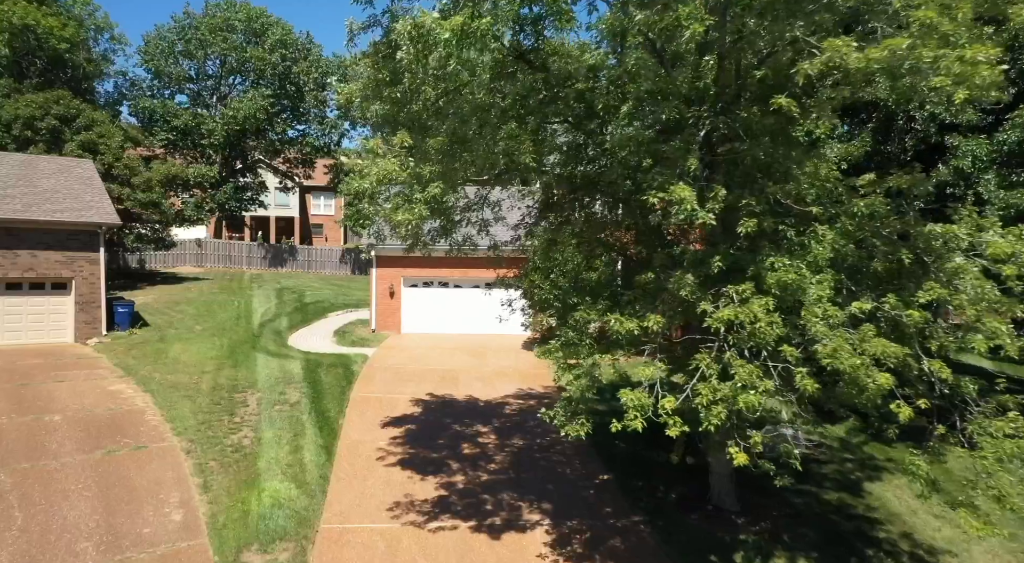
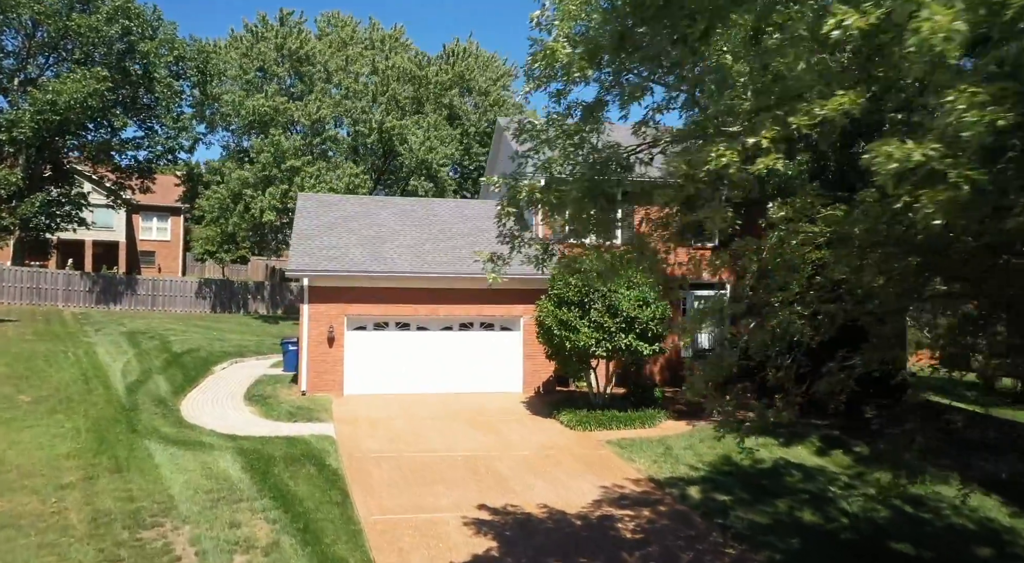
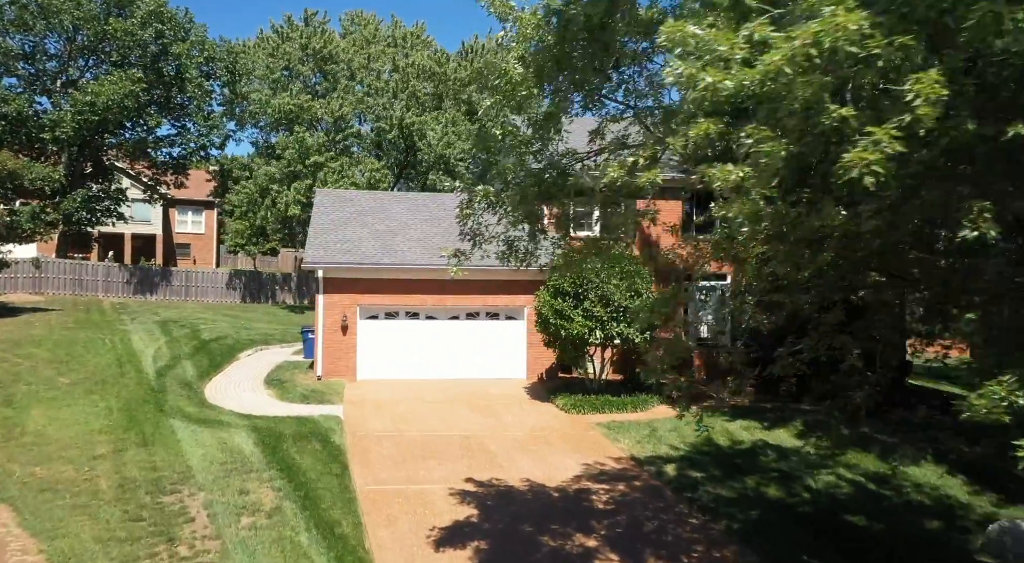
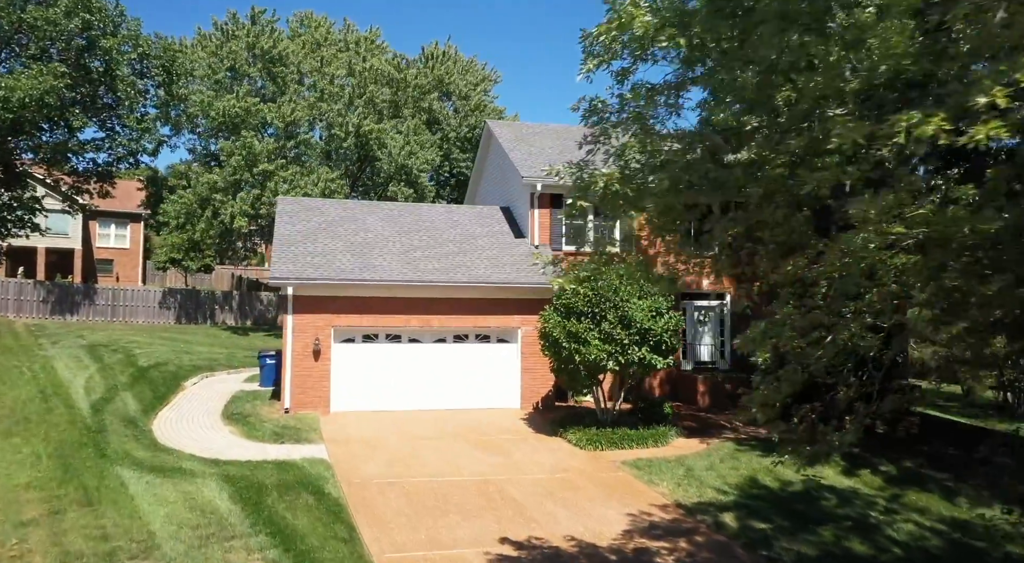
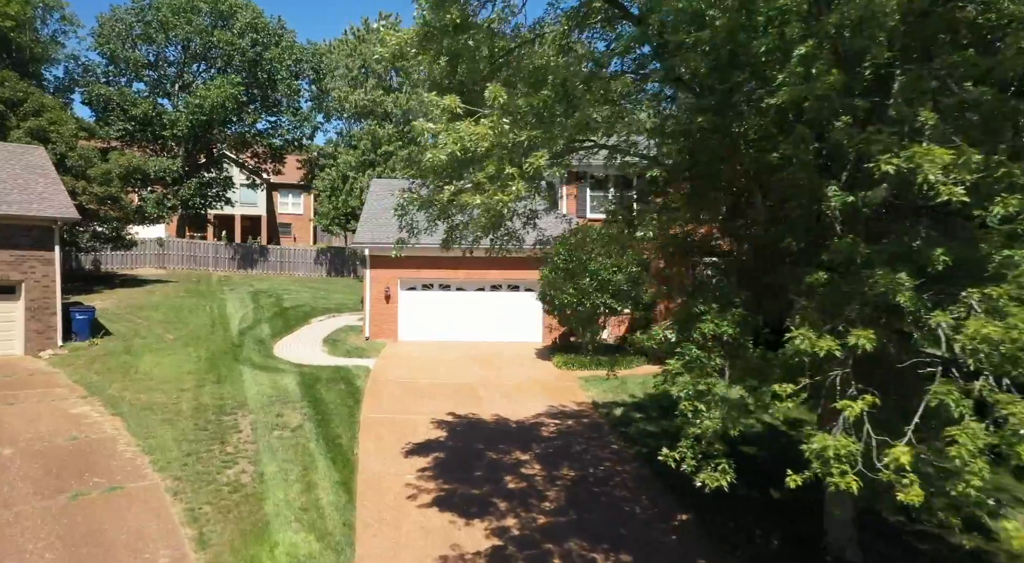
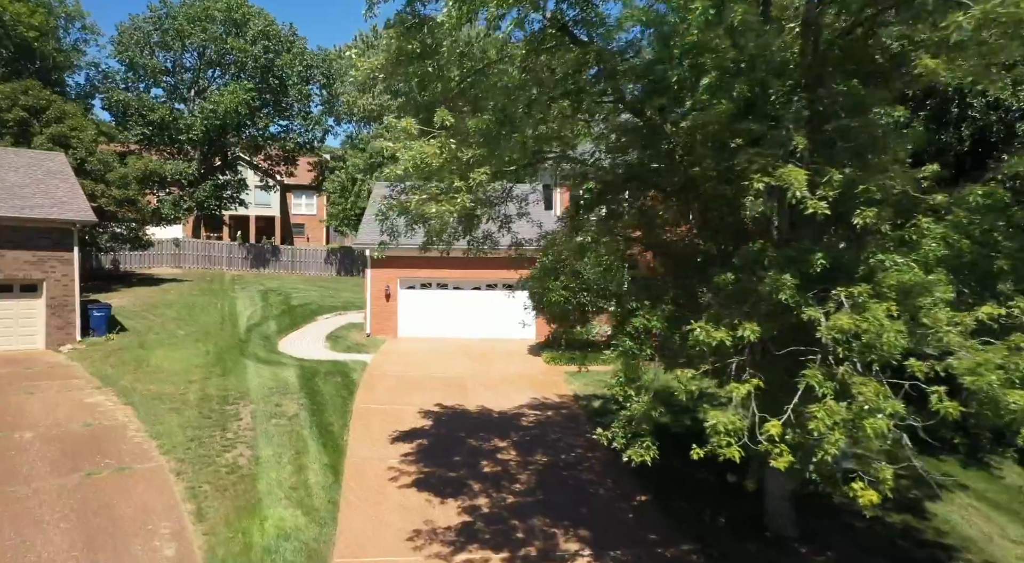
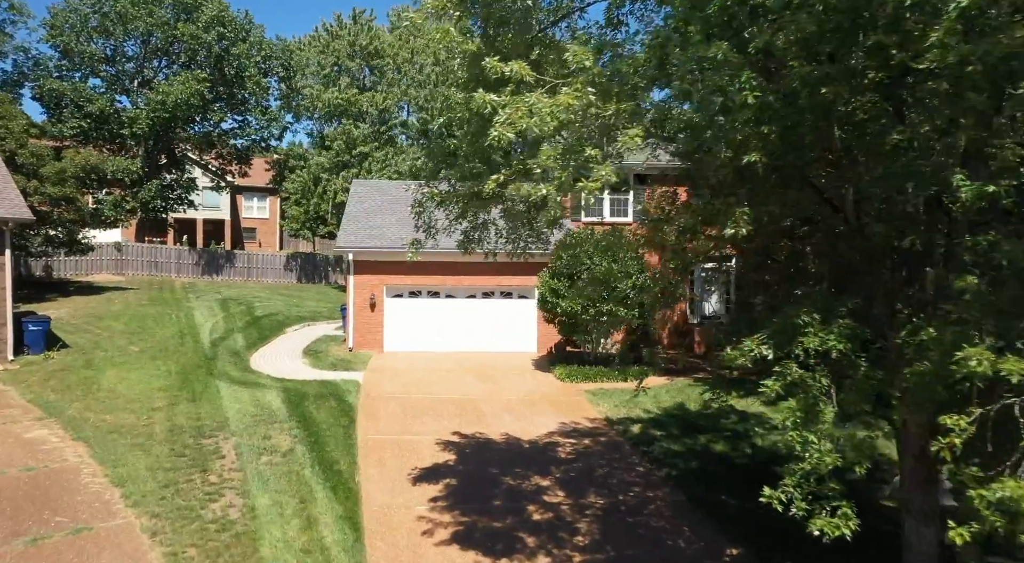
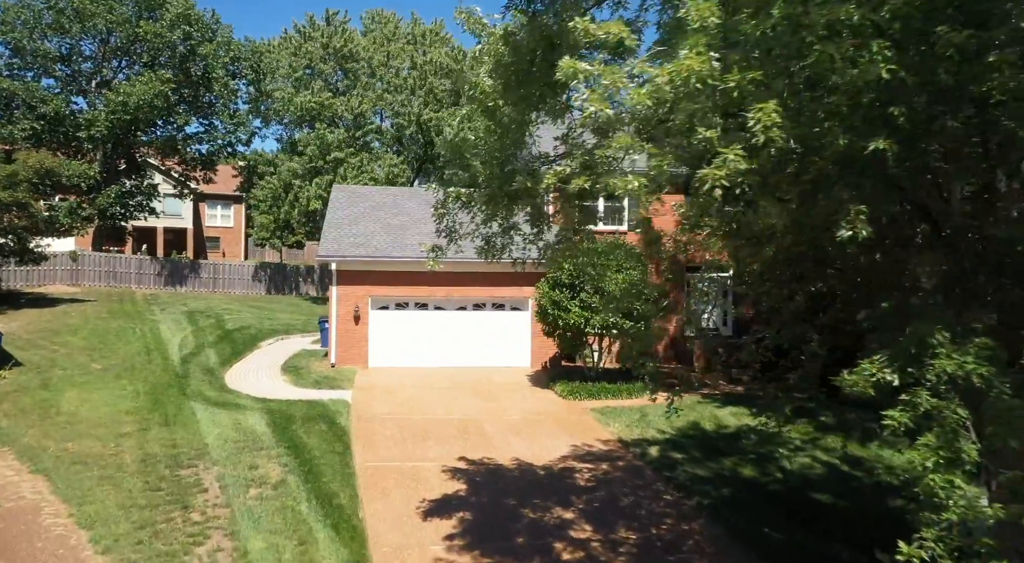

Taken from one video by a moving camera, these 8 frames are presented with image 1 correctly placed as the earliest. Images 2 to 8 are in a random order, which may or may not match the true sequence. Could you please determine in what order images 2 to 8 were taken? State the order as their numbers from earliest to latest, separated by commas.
6, 5, 7, 8, 3, 2, 4
